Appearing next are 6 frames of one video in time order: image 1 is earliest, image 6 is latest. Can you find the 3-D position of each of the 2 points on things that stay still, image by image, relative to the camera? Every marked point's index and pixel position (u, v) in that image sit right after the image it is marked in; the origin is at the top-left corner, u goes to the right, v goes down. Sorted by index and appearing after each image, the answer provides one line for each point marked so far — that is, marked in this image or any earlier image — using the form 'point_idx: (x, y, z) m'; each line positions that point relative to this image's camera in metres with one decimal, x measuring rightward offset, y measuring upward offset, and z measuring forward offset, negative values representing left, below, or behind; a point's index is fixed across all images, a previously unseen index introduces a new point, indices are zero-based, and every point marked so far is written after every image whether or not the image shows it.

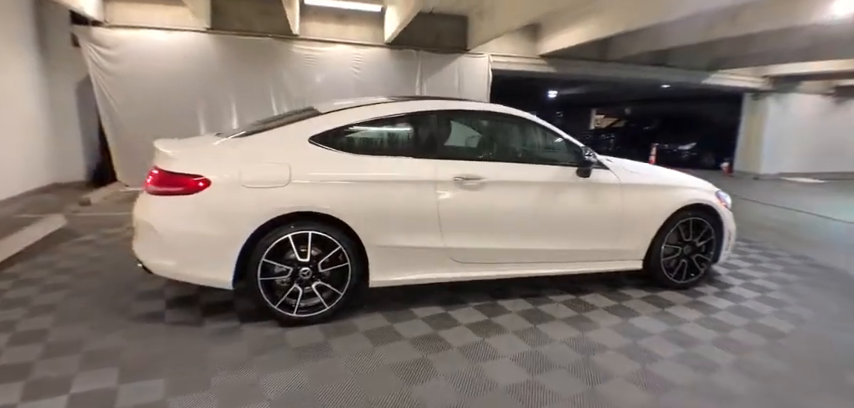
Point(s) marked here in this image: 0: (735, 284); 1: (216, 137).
0: (+2.5, -0.7, +3.4) m
1: (-1.3, +0.4, +2.8) m
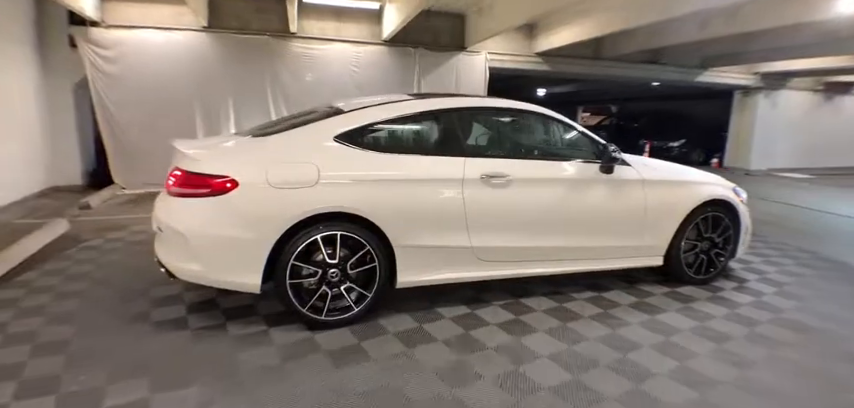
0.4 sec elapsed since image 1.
0: (+2.6, -0.6, +3.5) m
1: (-1.2, +0.4, +2.7) m
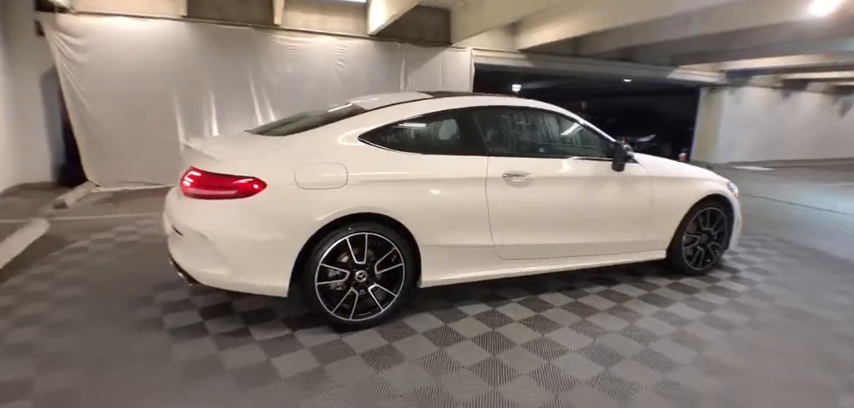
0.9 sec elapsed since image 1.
0: (+2.7, -0.6, +3.7) m
1: (-1.0, +0.4, +2.6) m
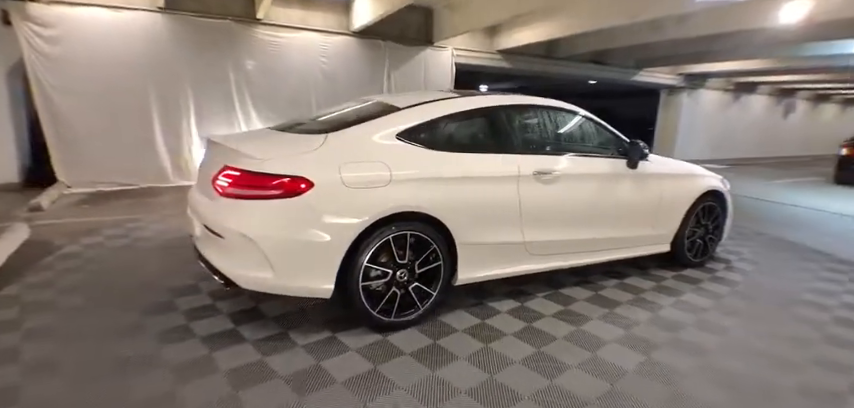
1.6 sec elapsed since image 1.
0: (+2.8, -0.5, +3.9) m
1: (-0.8, +0.4, +2.5) m
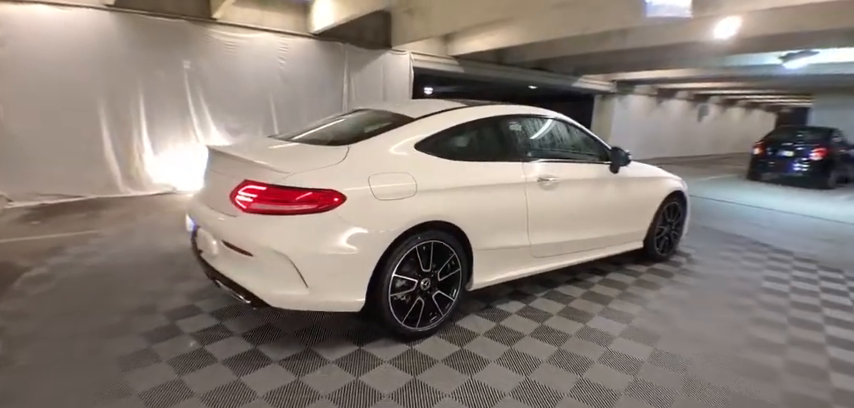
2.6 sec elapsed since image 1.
0: (+2.7, -0.5, +4.4) m
1: (-0.7, +0.3, +2.4) m
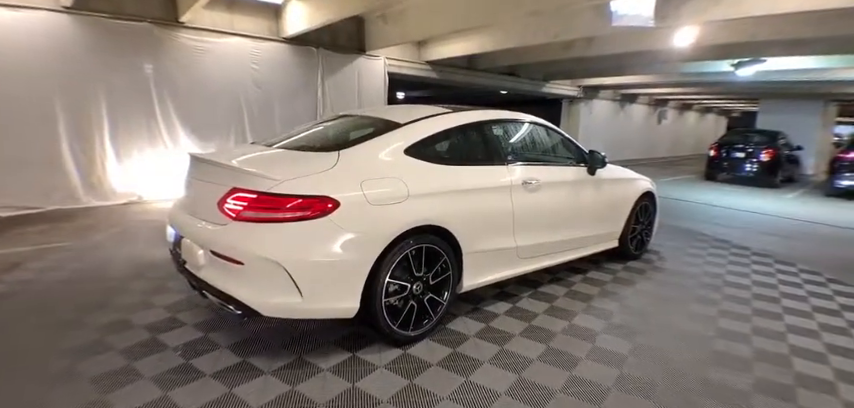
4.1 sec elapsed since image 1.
0: (+2.5, -0.5, +4.5) m
1: (-0.8, +0.3, +2.4) m
